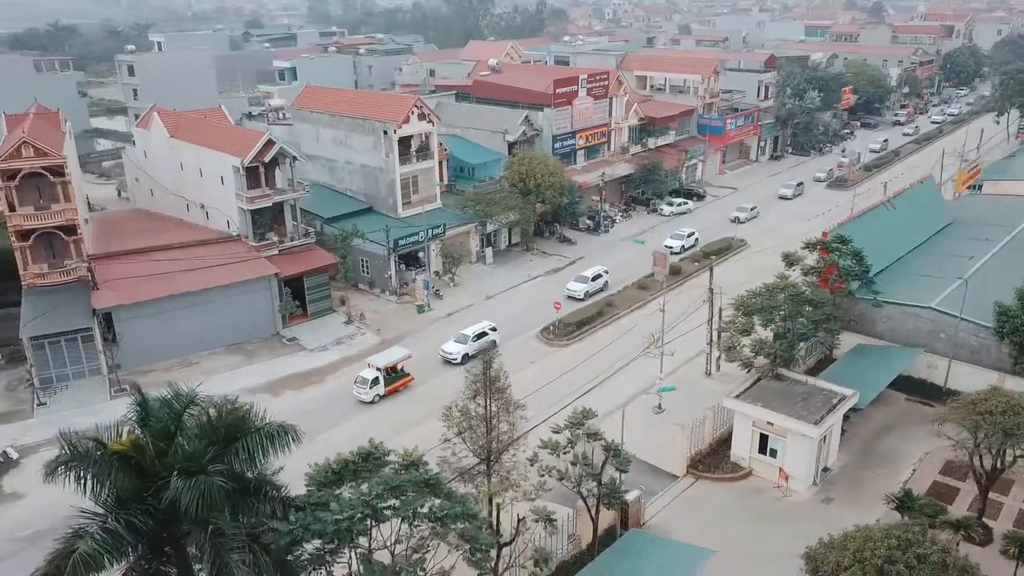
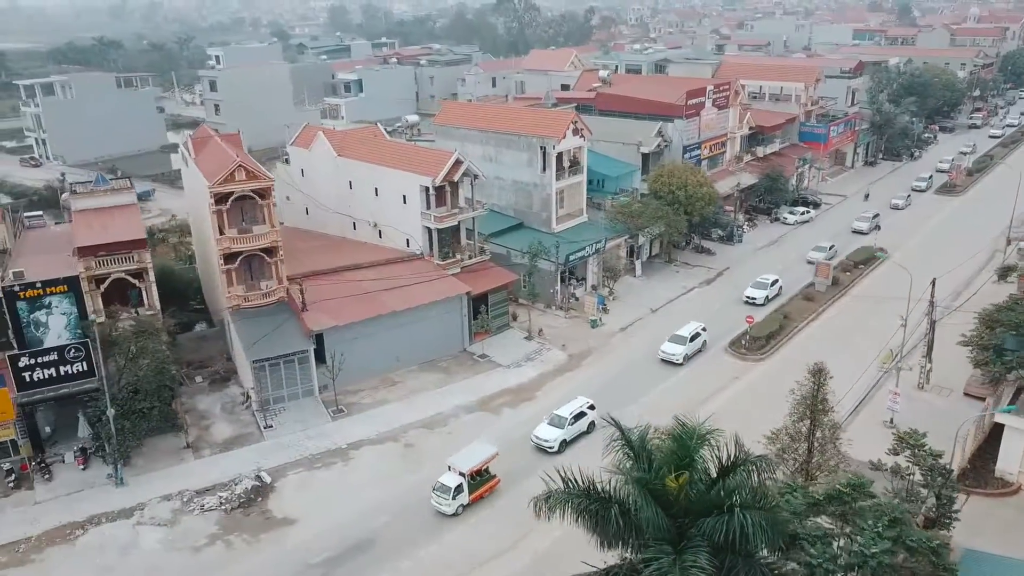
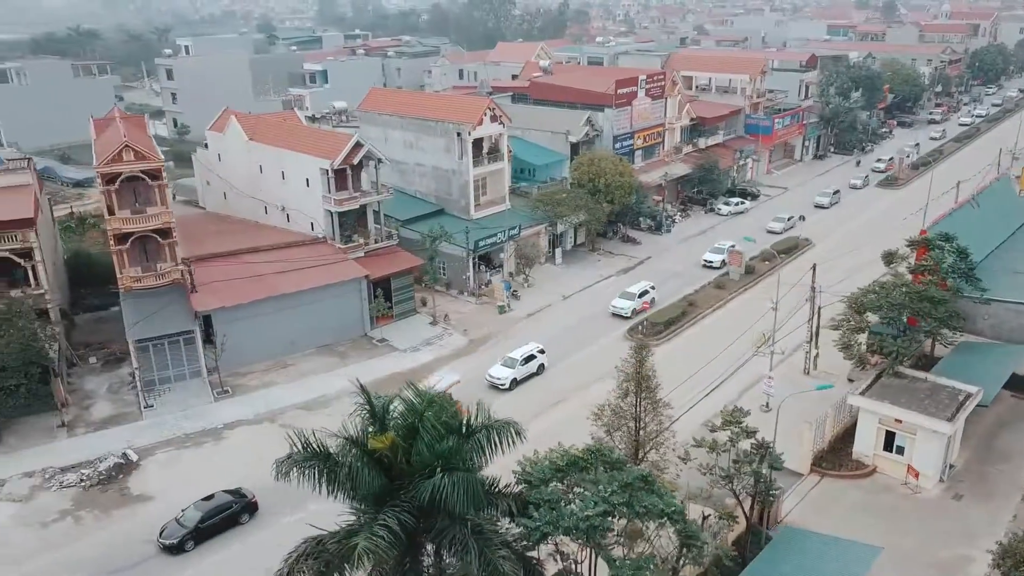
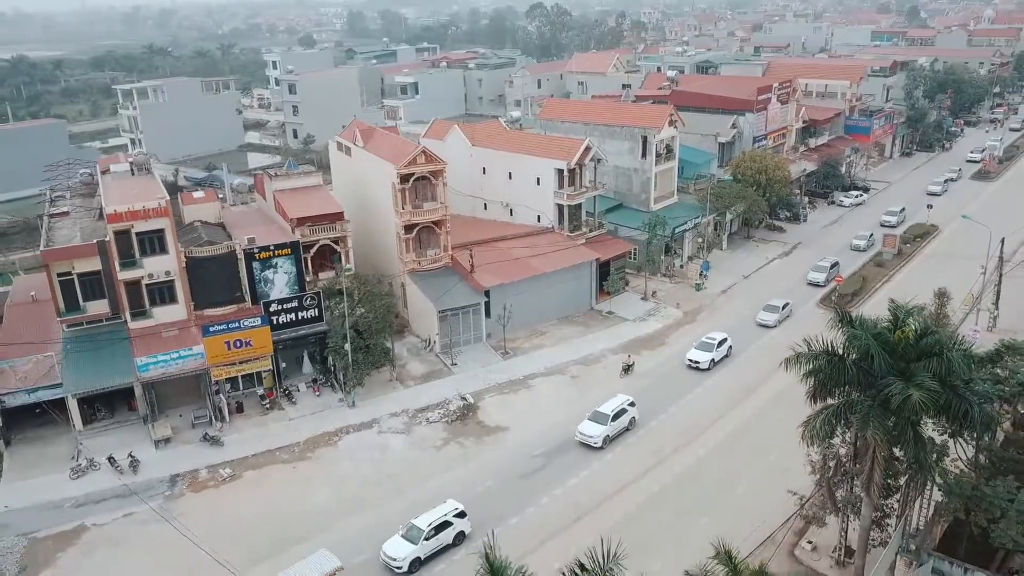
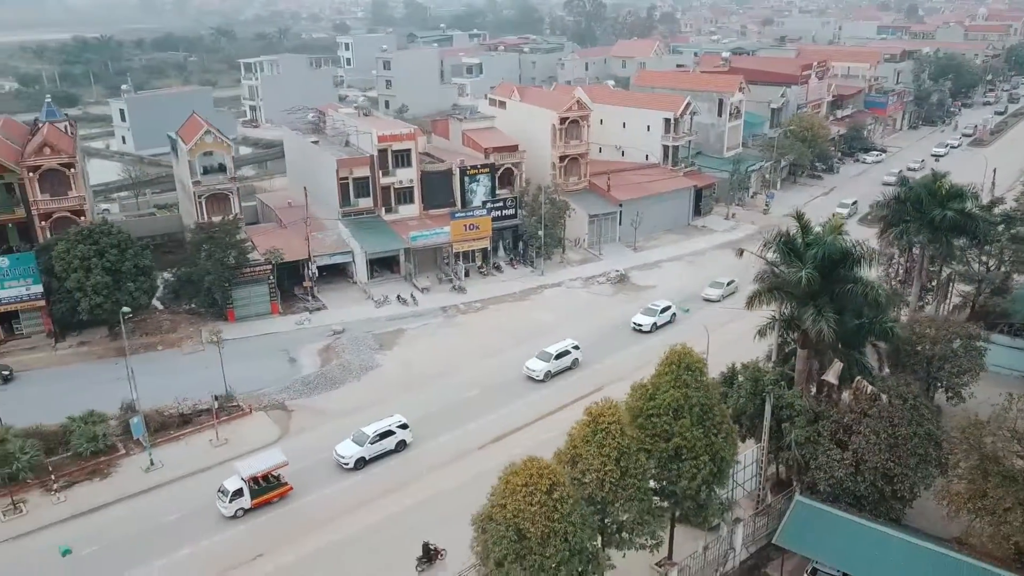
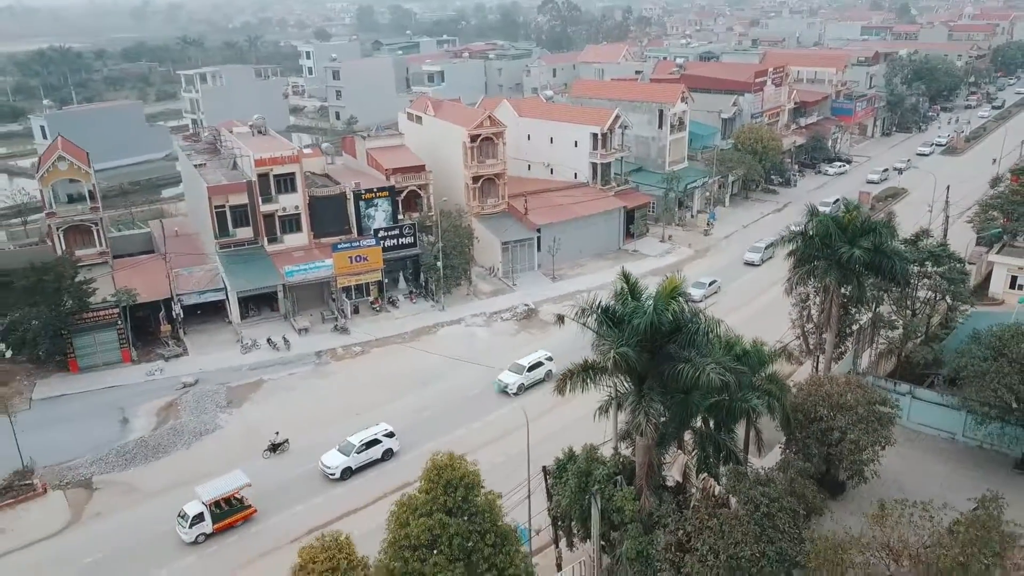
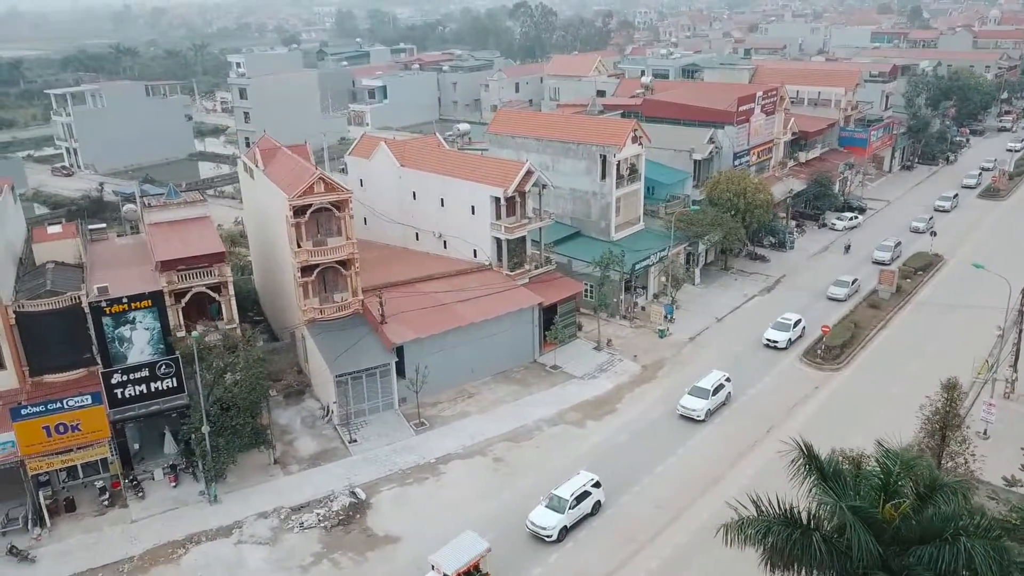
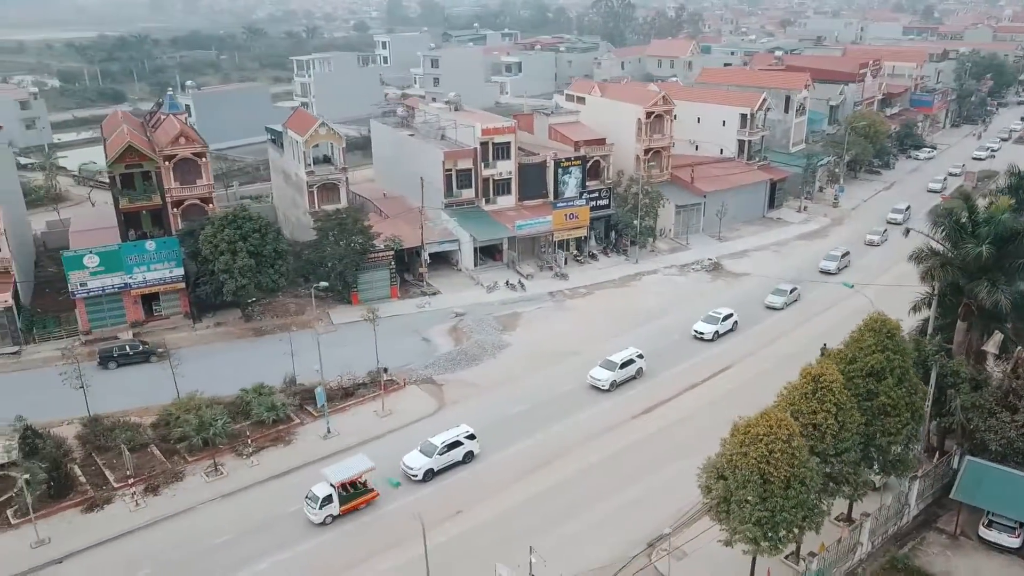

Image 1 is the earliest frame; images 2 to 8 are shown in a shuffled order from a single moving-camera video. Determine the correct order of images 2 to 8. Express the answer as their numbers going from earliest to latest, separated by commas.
3, 2, 7, 4, 6, 5, 8
